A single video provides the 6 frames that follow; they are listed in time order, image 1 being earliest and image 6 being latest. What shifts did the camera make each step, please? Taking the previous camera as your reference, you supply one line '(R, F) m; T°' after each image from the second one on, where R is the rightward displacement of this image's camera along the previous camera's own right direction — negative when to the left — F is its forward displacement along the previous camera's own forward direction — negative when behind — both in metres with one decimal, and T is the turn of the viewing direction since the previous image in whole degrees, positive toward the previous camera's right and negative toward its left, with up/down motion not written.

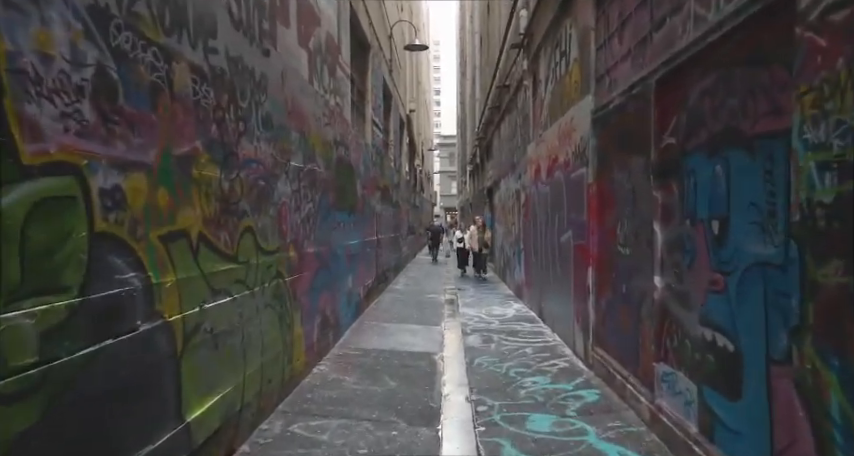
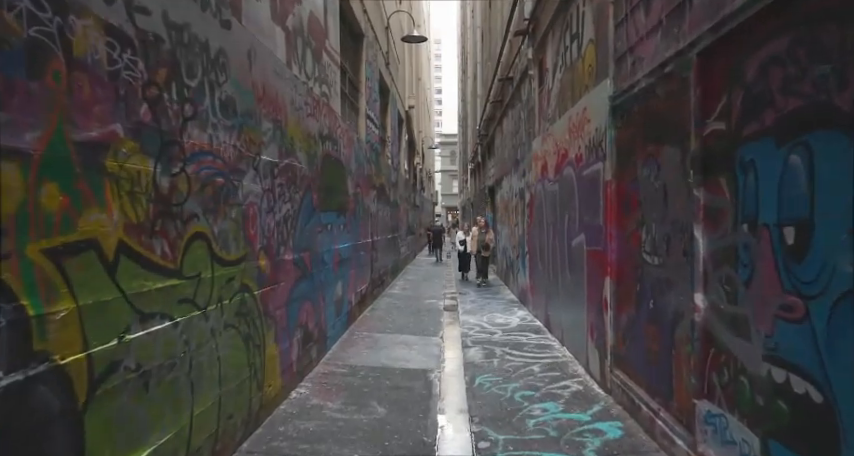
(+0.1, +0.8) m; 0°
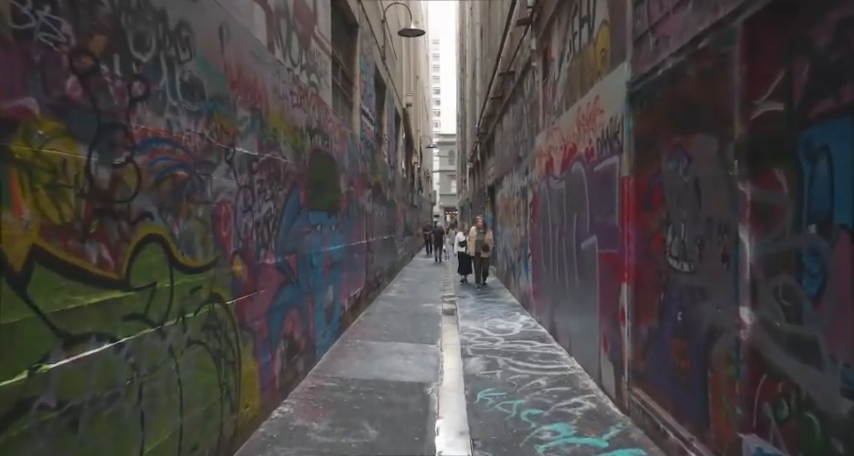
(0.0, +0.6) m; 0°
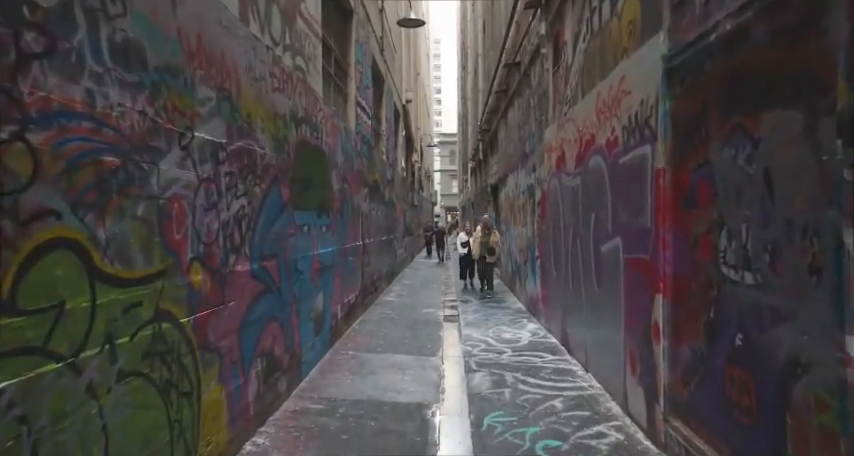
(0.0, +0.8) m; 0°
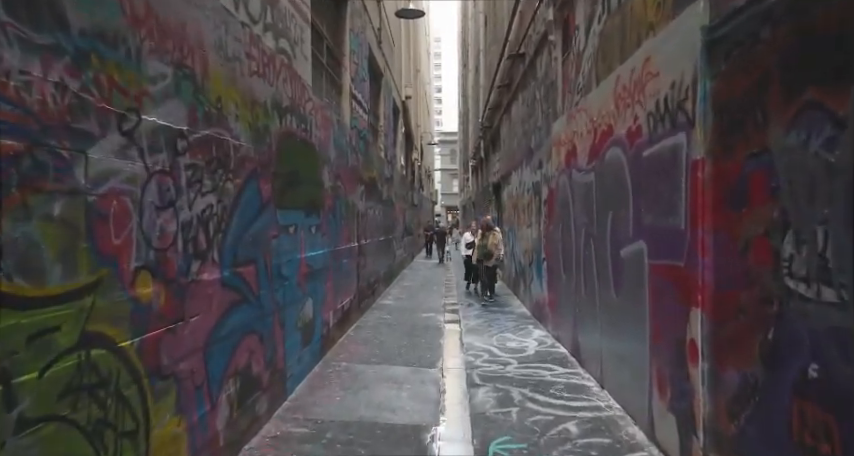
(0.0, +0.6) m; 0°
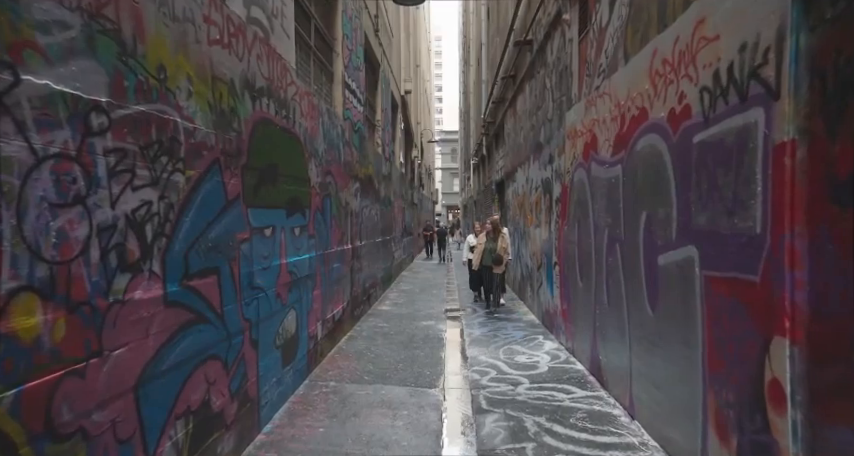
(0.0, +0.9) m; 0°
